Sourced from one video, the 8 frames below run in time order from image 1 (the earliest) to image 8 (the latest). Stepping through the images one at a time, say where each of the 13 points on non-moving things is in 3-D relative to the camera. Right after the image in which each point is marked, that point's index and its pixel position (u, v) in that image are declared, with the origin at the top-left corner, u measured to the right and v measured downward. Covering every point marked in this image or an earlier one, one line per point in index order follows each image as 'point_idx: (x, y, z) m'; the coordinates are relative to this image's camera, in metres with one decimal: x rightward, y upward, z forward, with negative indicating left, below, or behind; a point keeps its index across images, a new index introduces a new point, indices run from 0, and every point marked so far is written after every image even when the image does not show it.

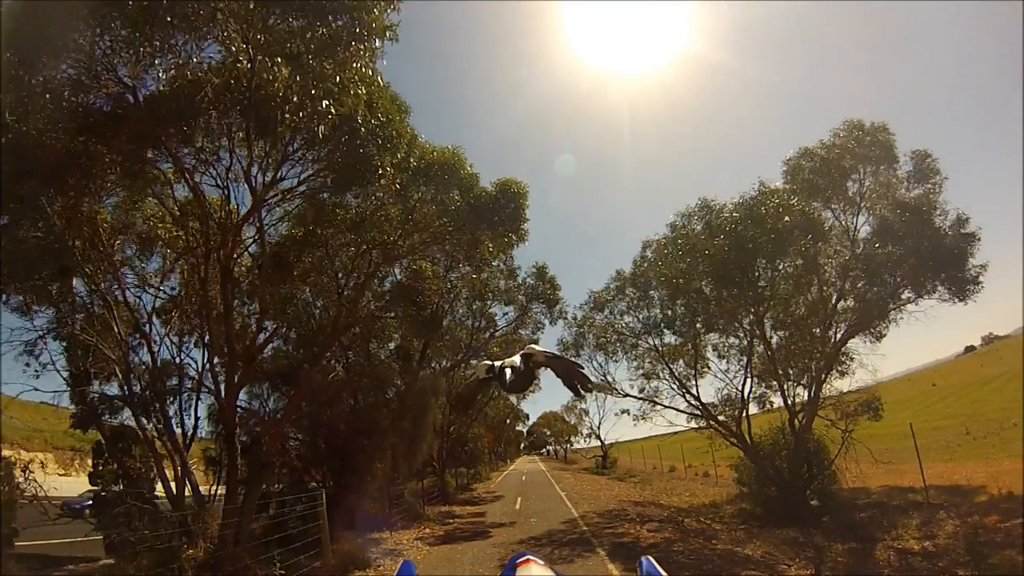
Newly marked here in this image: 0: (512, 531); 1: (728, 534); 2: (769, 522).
0: (0.0, -5.3, +13.4) m
1: (+4.6, -5.2, +12.7) m
2: (+7.2, -6.6, +17.1) m
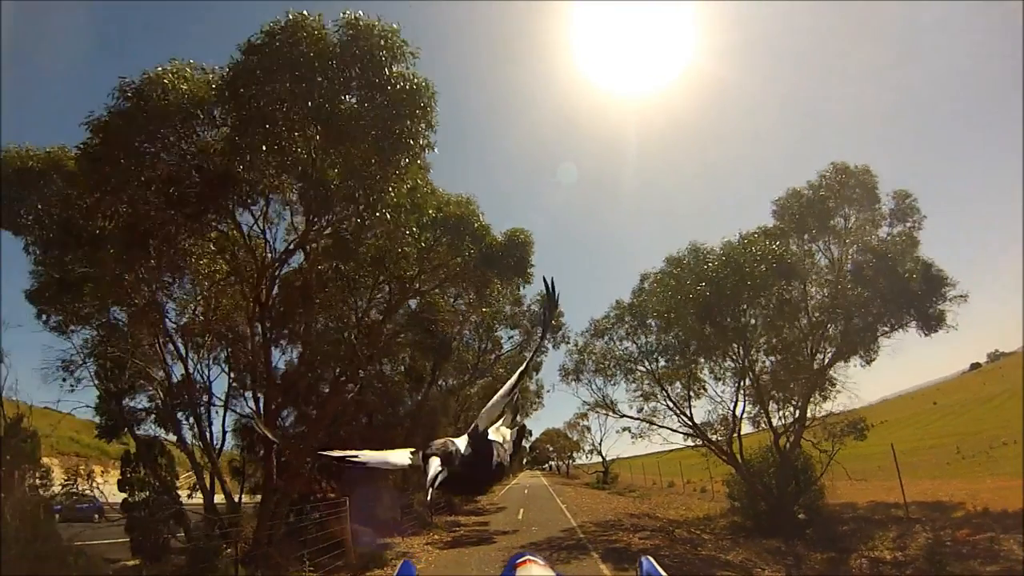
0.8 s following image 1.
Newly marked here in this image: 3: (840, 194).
0: (+0.1, -5.9, +14.4) m
1: (+4.6, -5.8, +13.8) m
2: (+7.3, -7.4, +18.1) m
3: (+9.5, +2.6, +17.3) m
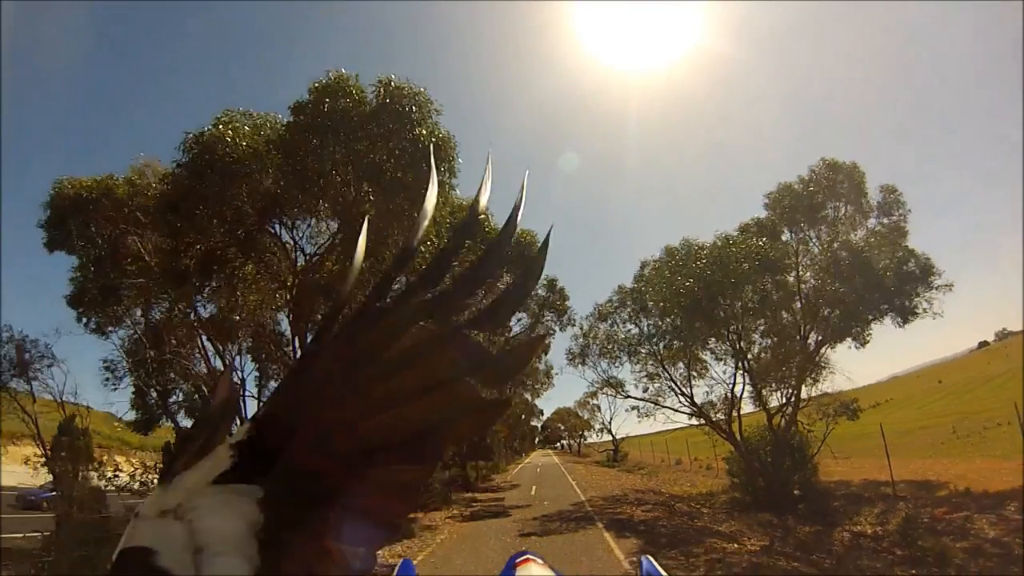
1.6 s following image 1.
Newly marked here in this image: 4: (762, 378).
0: (+0.4, -5.8, +15.8) m
1: (+5.0, -5.7, +15.1) m
2: (+7.7, -7.1, +19.4) m
3: (+9.8, +2.8, +18.2) m
4: (+7.7, -2.7, +18.2) m
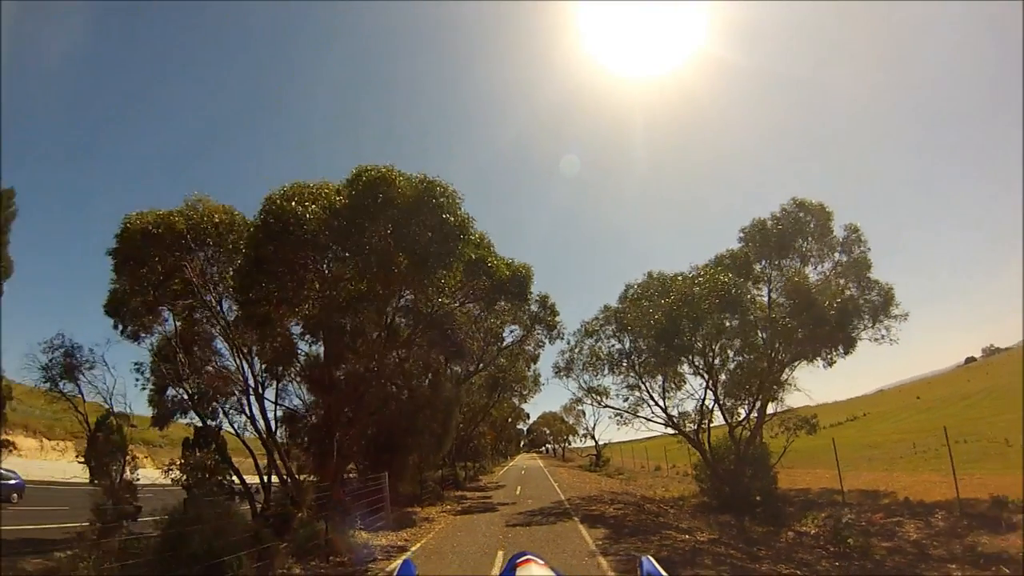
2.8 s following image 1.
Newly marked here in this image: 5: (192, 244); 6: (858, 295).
0: (0.0, -6.4, +17.6) m
1: (+4.6, -6.4, +17.0) m
2: (+7.2, -7.9, +21.3) m
3: (+9.7, +2.0, +20.2) m
4: (+7.3, -3.5, +20.1) m
5: (-6.1, +0.8, +11.4) m
6: (+11.4, -0.2, +19.7) m
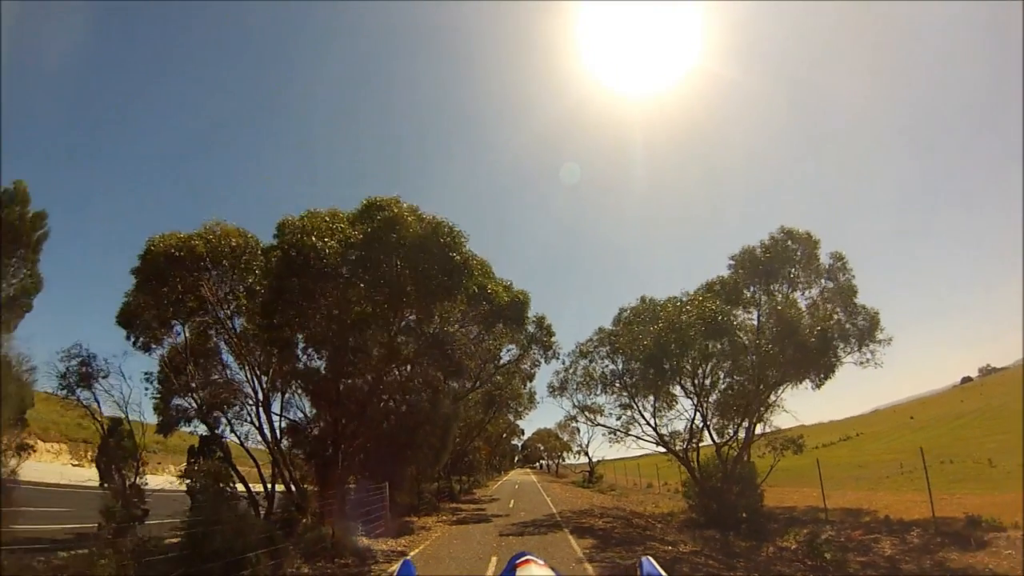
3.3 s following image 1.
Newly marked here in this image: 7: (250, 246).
0: (-0.2, -6.9, +18.2) m
1: (+4.4, -7.0, +17.6) m
2: (+7.0, -8.7, +21.9) m
3: (+9.6, +1.1, +21.1) m
4: (+7.2, -4.3, +20.9) m
5: (-6.2, +0.5, +12.1) m
6: (+11.3, -1.1, +20.5) m
7: (-5.6, +0.9, +12.8) m
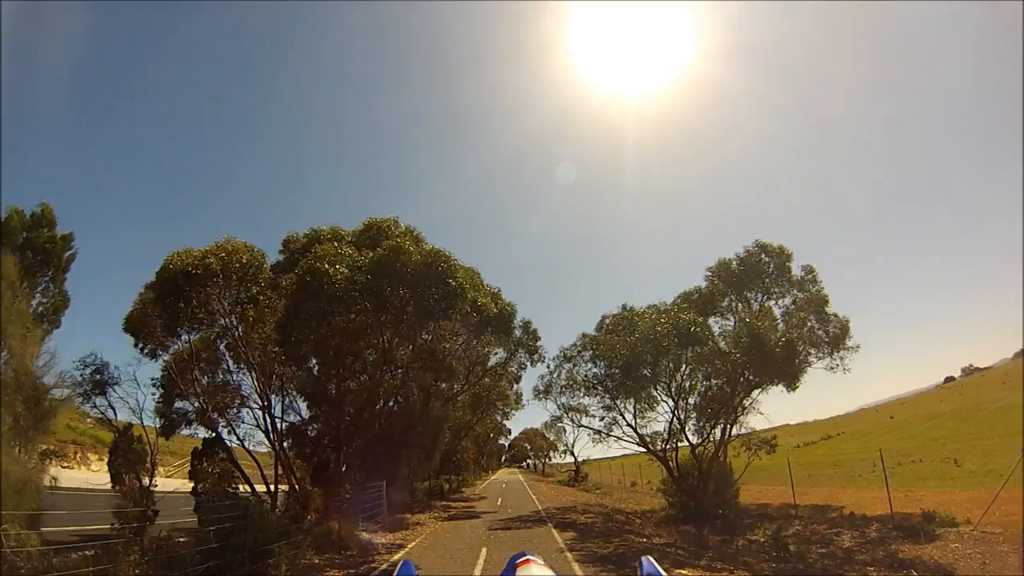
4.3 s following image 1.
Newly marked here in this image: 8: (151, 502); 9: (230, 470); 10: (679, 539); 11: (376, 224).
0: (-0.5, -7.3, +19.3) m
1: (+4.0, -7.4, +18.8) m
2: (+6.5, -9.0, +23.2) m
3: (+9.2, +0.8, +22.4) m
4: (+6.7, -4.6, +22.1) m
5: (-6.4, +0.2, +13.1) m
6: (+10.9, -1.4, +21.9) m
7: (-5.8, +0.6, +13.7) m
8: (-8.6, -5.1, +14.4) m
9: (-7.6, -5.0, +16.4) m
10: (+4.6, -7.0, +16.8) m
11: (-3.4, +1.4, +15.5) m
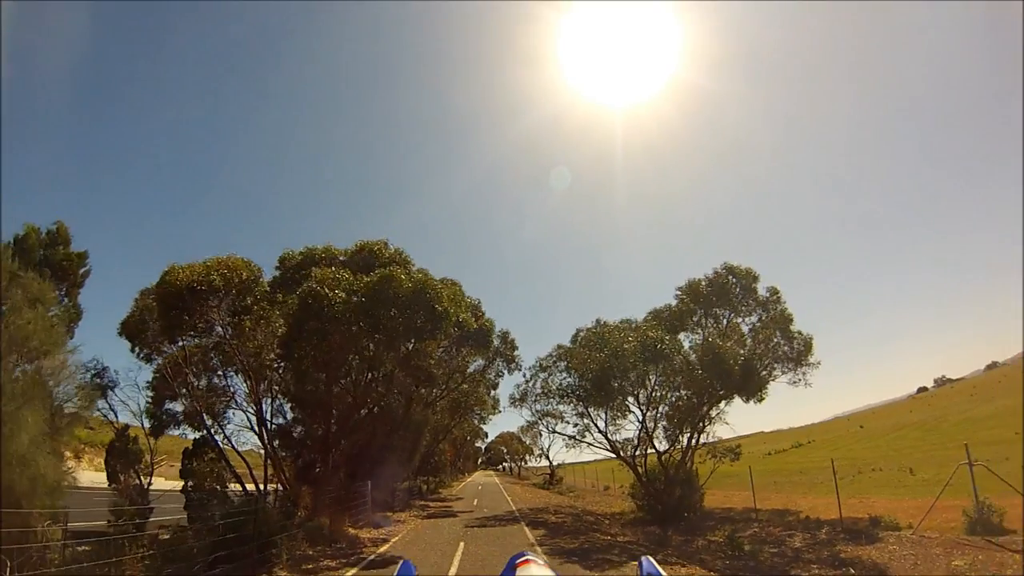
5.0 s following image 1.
0: (-1.4, -7.6, +20.4) m
1: (+3.2, -7.8, +20.0) m
2: (+5.5, -9.6, +24.4) m
3: (+8.5, +0.2, +23.8) m
4: (+5.9, -5.2, +23.4) m
5: (-6.8, 0.0, +14.0) m
6: (+10.1, -2.1, +23.3) m
7: (-6.3, +0.4, +14.6) m
8: (-9.2, -5.3, +15.1) m
9: (-8.3, -5.2, +17.2) m
10: (+3.9, -7.4, +18.0) m
11: (-3.9, +1.1, +16.4) m
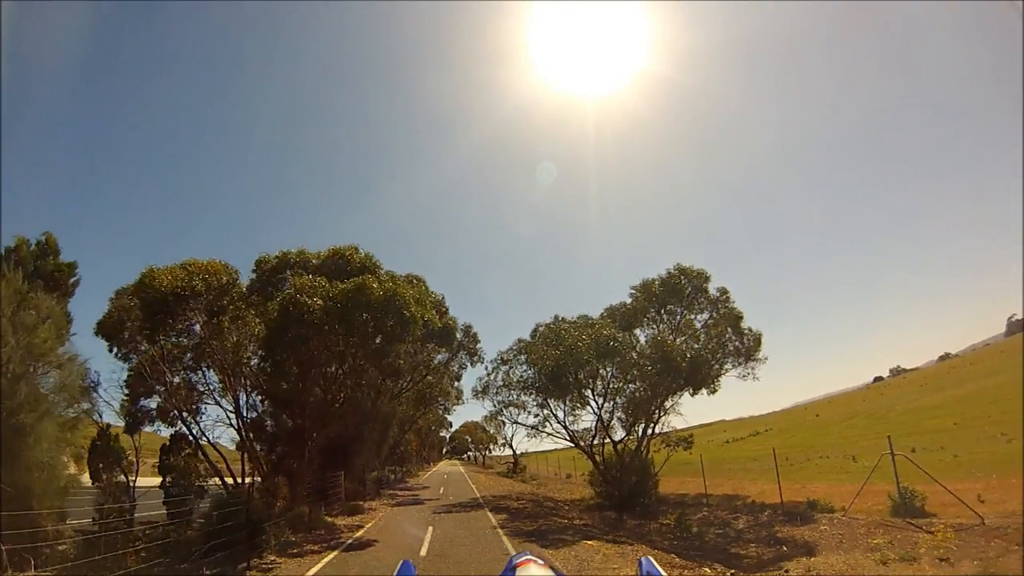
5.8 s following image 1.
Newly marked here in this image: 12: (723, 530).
0: (-2.6, -7.5, +21.3) m
1: (+2.0, -7.8, +21.2) m
2: (+4.0, -9.5, +25.8) m
3: (+7.1, +0.2, +25.1) m
4: (+4.5, -5.1, +24.7) m
5: (-7.6, 0.0, +14.5) m
6: (+8.7, -2.0, +24.8) m
7: (-7.1, +0.4, +15.2) m
8: (-10.1, -5.2, +15.7) m
9: (-9.3, -5.1, +17.8) m
10: (+2.8, -7.5, +19.2) m
11: (-4.9, +1.2, +17.1) m
12: (+6.6, -7.6, +19.0) m
